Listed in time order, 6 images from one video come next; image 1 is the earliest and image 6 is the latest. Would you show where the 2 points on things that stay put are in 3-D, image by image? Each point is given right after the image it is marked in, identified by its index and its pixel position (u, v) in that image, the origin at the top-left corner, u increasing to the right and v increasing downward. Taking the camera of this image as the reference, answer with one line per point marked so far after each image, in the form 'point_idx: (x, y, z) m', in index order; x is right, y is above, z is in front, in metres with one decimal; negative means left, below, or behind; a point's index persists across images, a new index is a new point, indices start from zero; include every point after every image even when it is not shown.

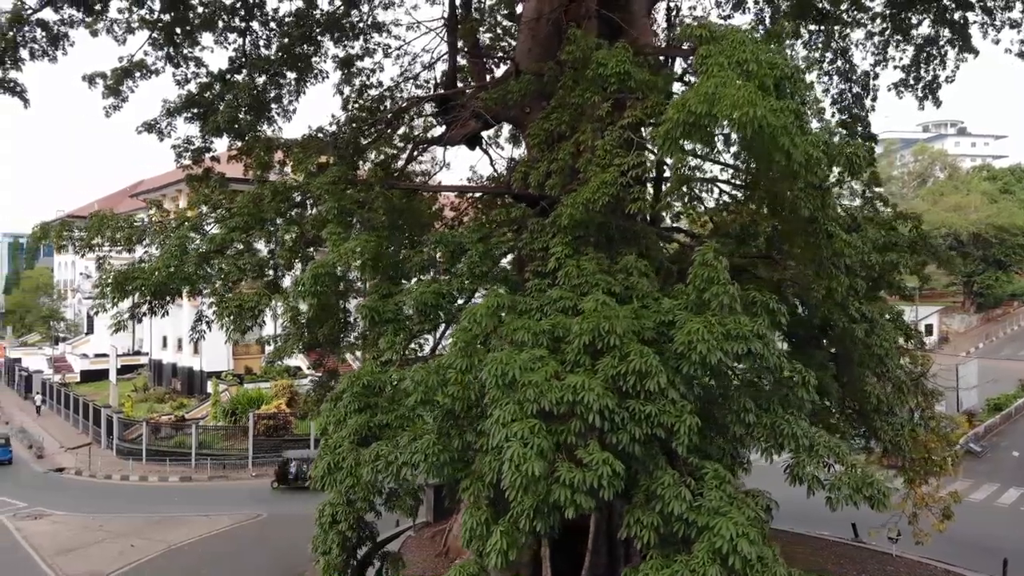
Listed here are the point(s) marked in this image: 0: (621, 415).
0: (+0.5, -0.7, +3.6) m
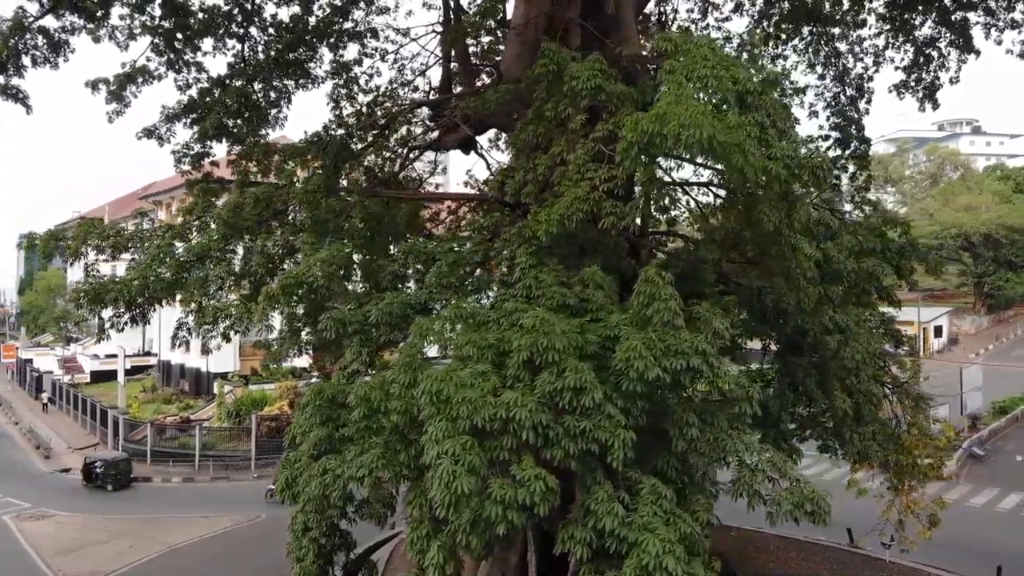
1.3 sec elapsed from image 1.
0: (+0.2, -0.7, +3.7) m
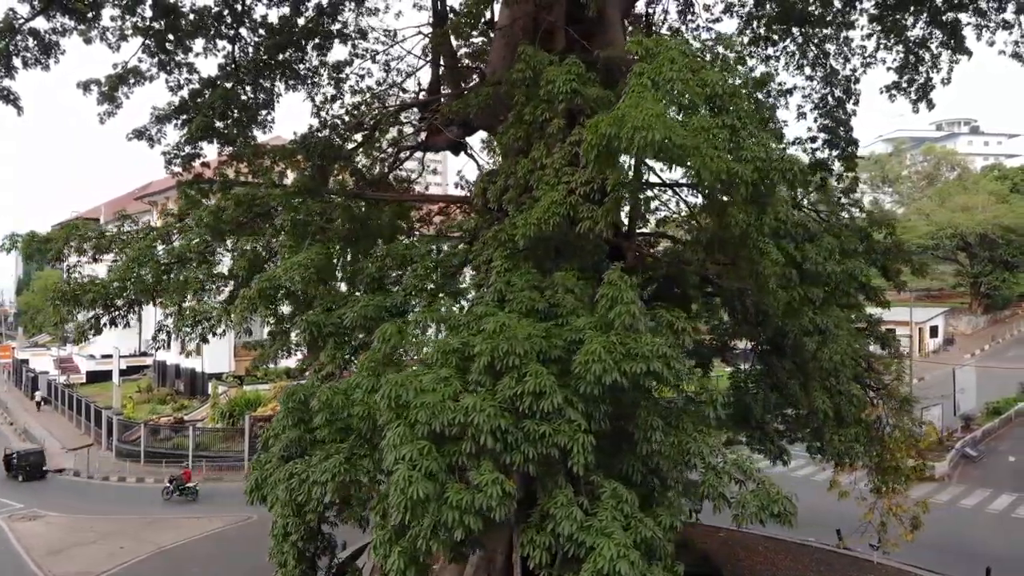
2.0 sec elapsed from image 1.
0: (0.0, -0.8, +3.7) m
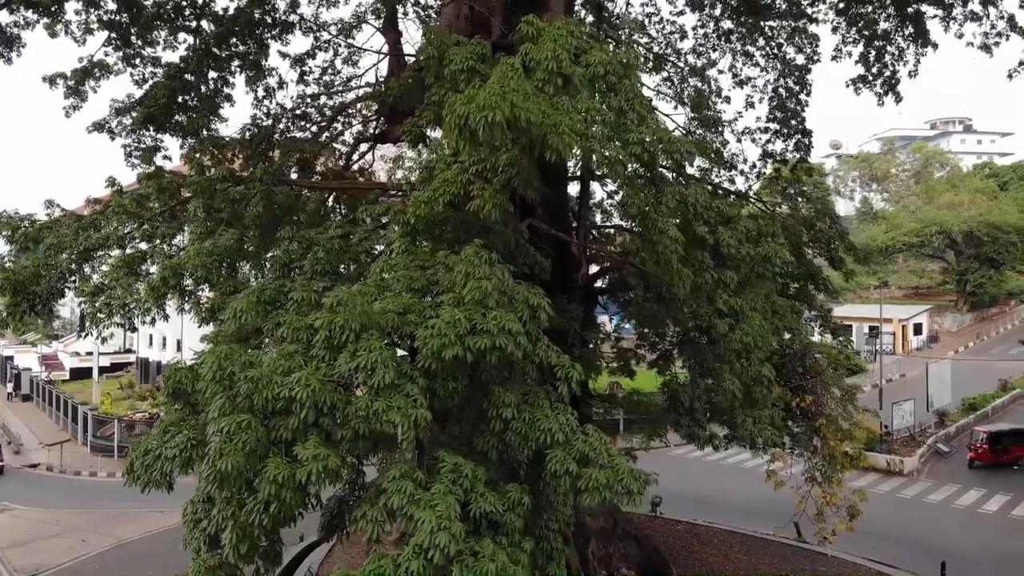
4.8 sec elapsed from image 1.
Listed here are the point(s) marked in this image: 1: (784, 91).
0: (-0.9, -0.6, +3.6) m
1: (+4.7, +3.4, +12.3) m
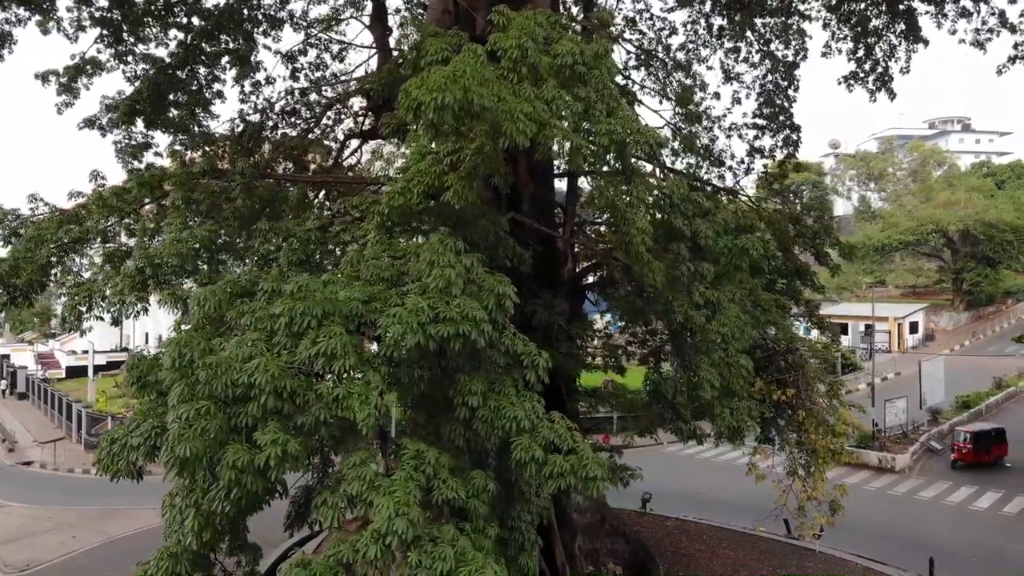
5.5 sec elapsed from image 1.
0: (-1.1, -0.5, +3.6) m
1: (+4.5, +3.5, +12.3) m
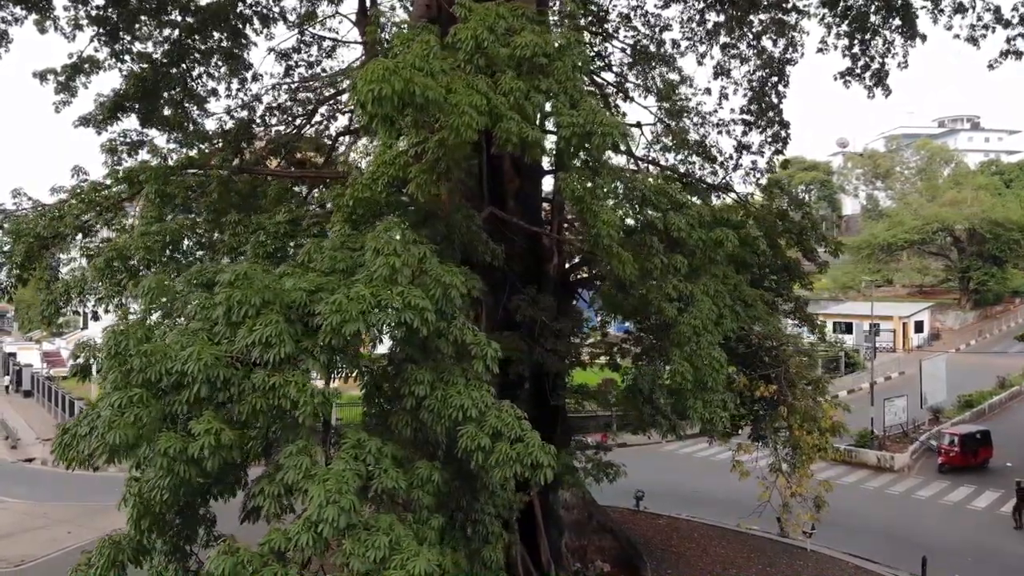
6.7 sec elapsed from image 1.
0: (-1.4, -0.5, +3.6) m
1: (+4.3, +3.5, +12.2) m
